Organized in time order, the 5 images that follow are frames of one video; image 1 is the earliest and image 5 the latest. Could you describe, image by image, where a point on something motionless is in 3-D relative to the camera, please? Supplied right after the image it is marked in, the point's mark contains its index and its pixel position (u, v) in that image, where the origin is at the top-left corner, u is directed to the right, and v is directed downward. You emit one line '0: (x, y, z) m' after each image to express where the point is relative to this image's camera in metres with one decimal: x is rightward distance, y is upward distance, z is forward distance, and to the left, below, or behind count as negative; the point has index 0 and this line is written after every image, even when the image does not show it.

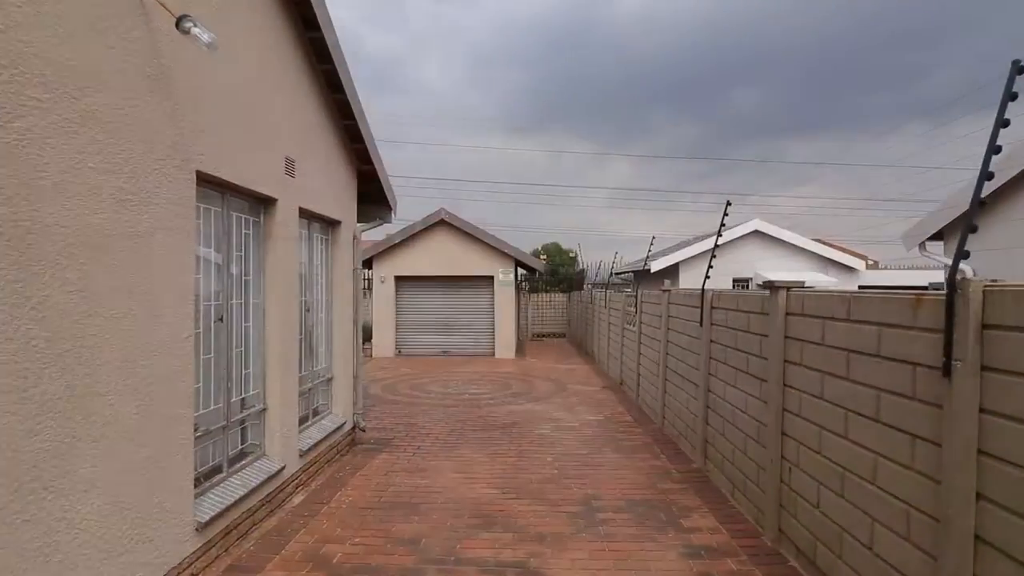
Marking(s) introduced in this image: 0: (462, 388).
0: (-1.0, -2.0, +11.0) m
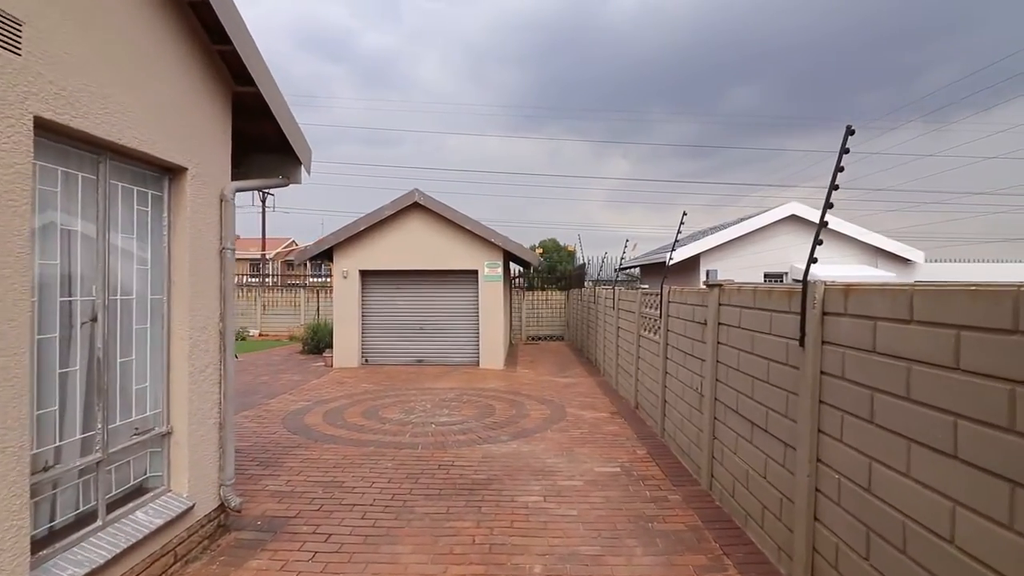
0: (-1.2, -1.9, +8.4) m
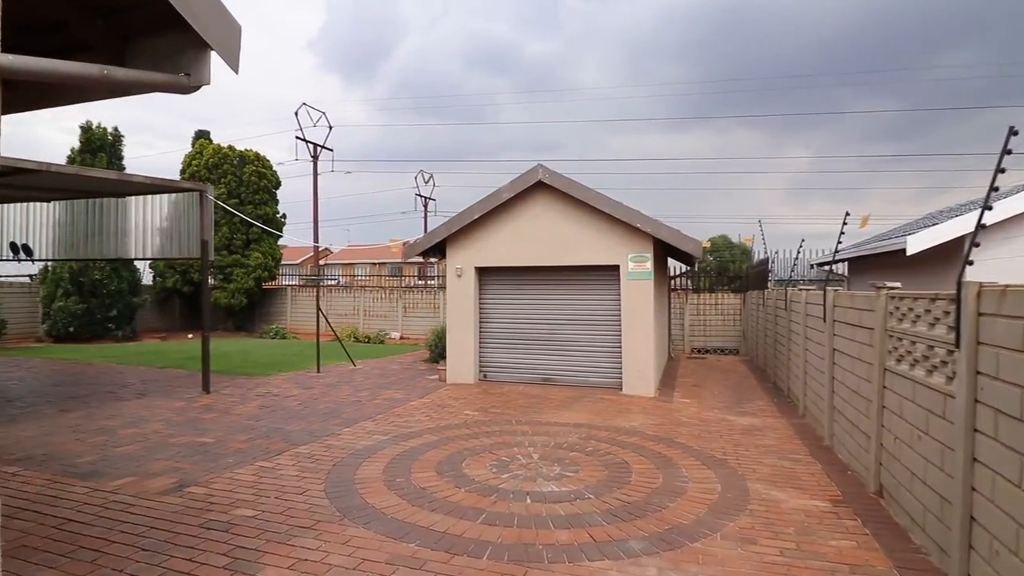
0: (+0.2, -1.9, +5.6) m
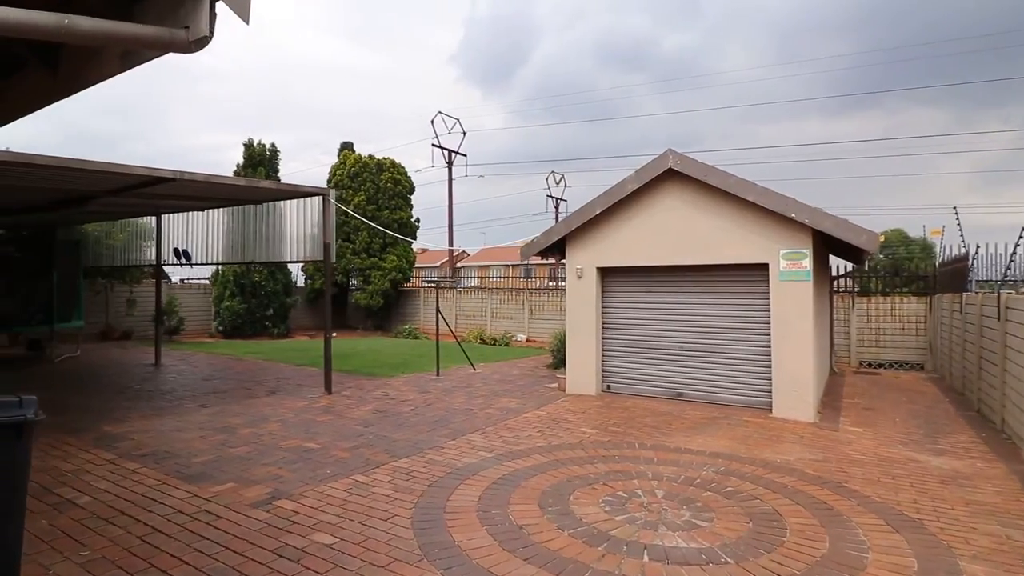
0: (+1.1, -1.9, +4.6) m
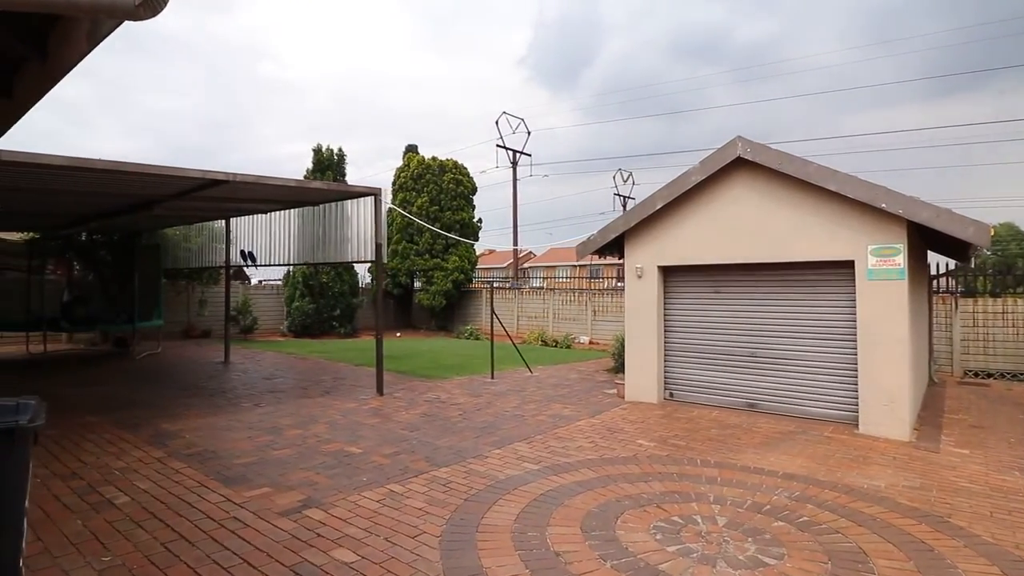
0: (+1.4, -1.9, +4.0) m
